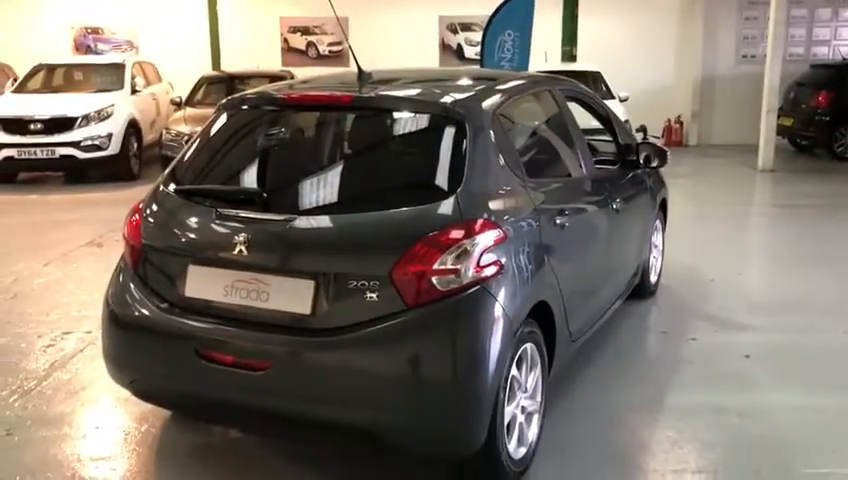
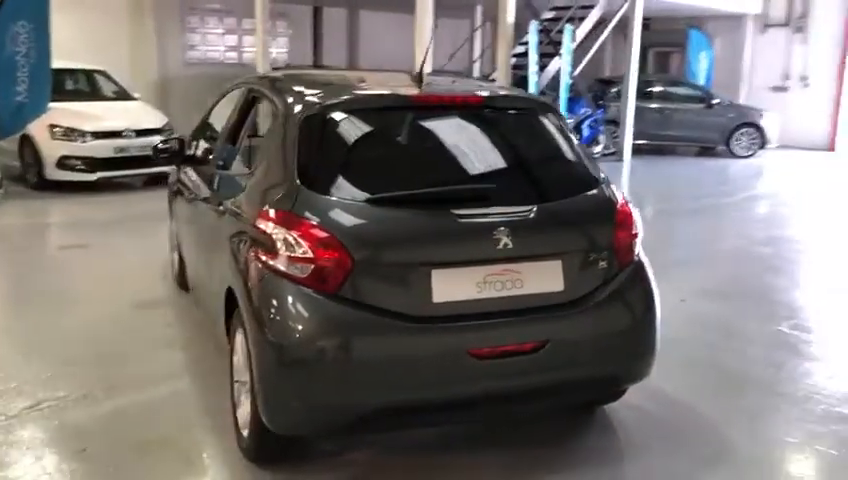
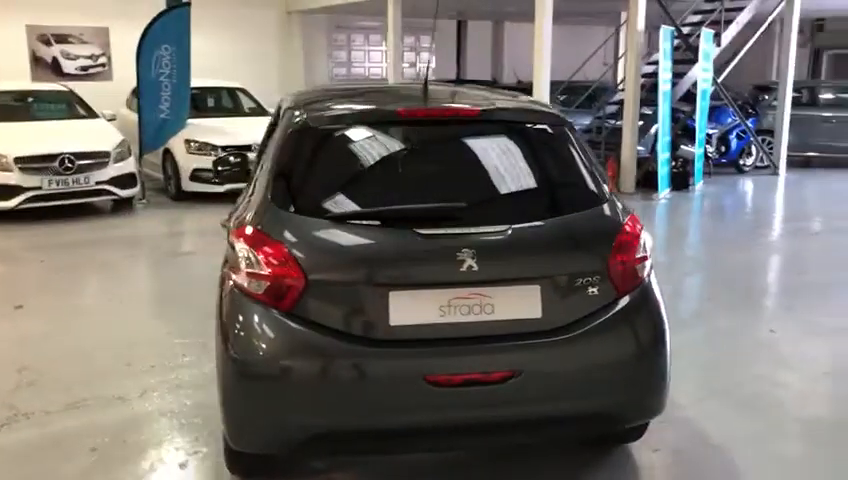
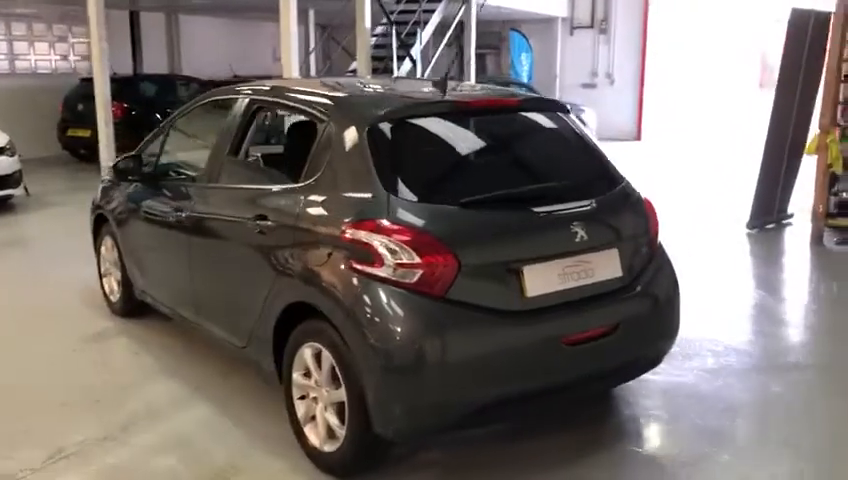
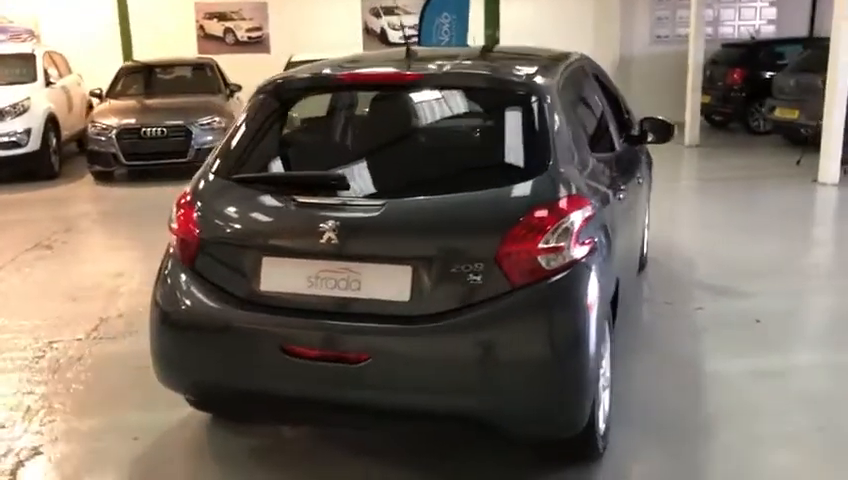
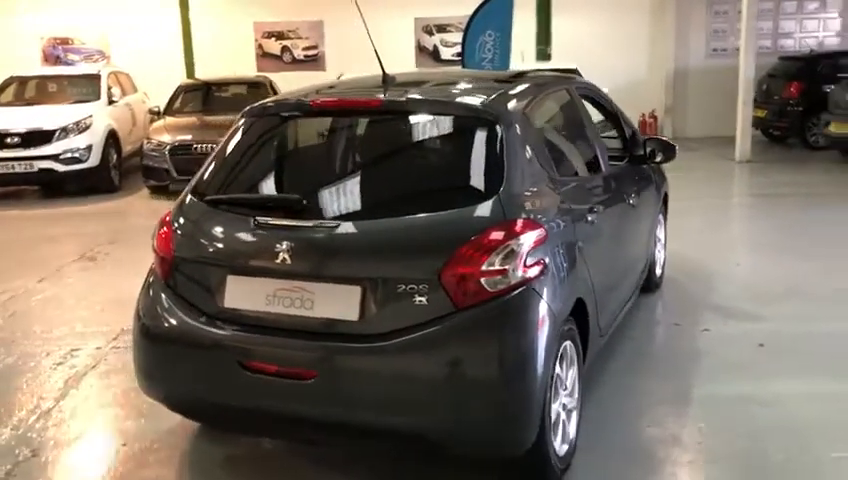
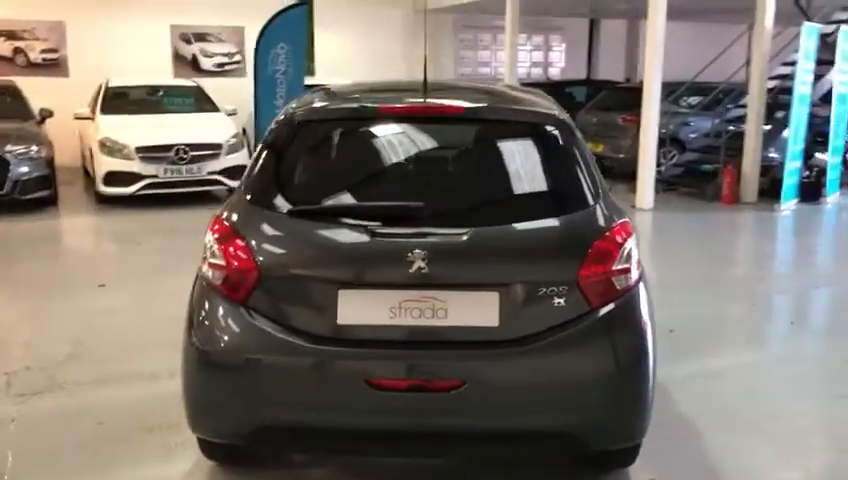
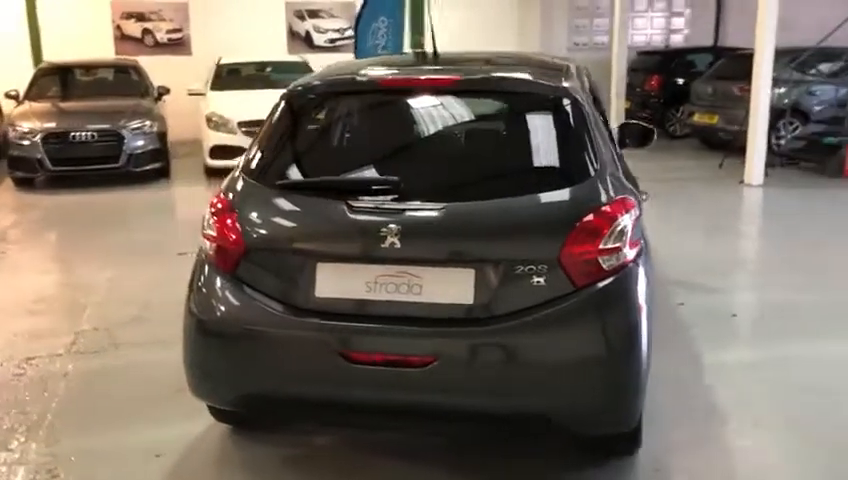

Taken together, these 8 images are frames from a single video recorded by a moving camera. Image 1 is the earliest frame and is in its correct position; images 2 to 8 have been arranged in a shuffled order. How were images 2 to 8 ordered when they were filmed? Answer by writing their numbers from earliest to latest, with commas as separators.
6, 5, 8, 7, 3, 2, 4
